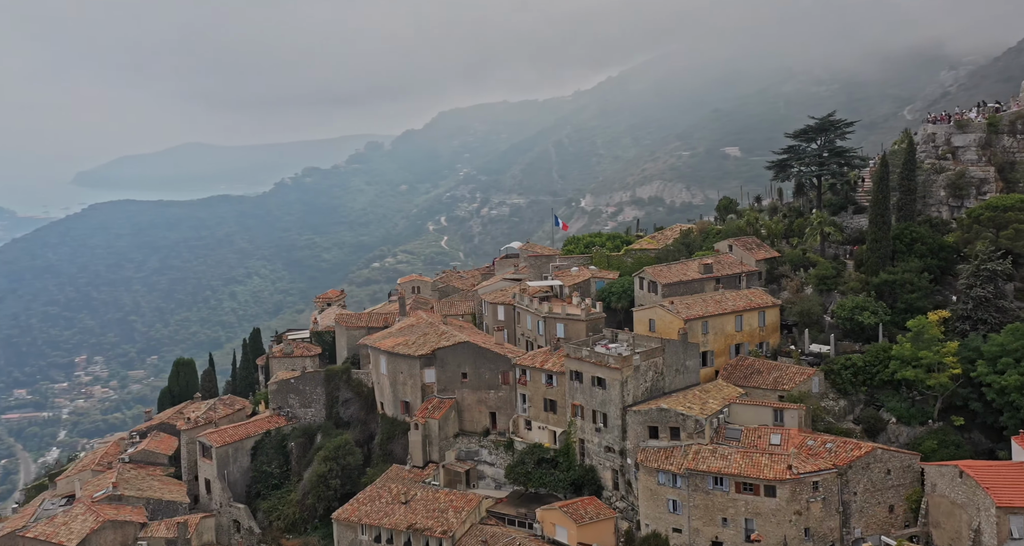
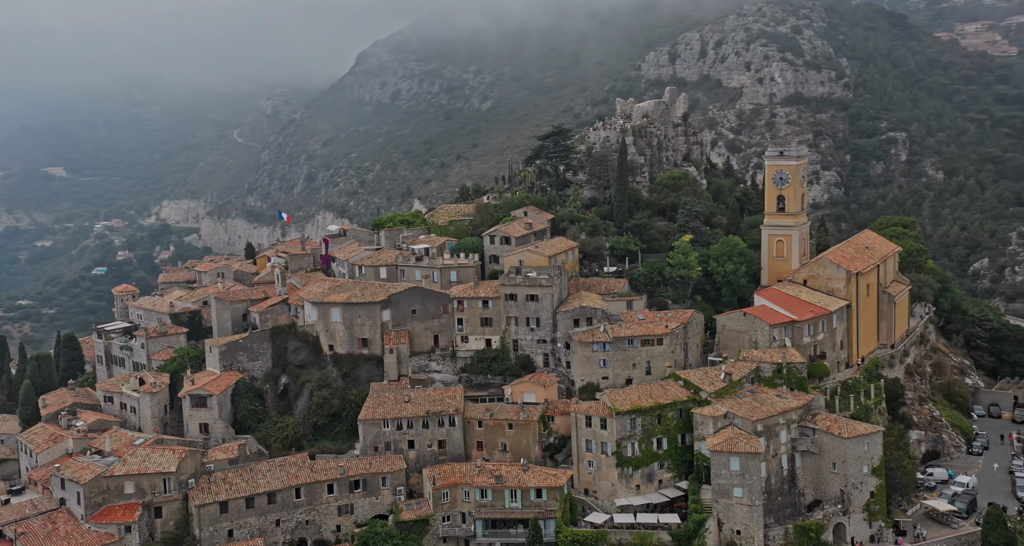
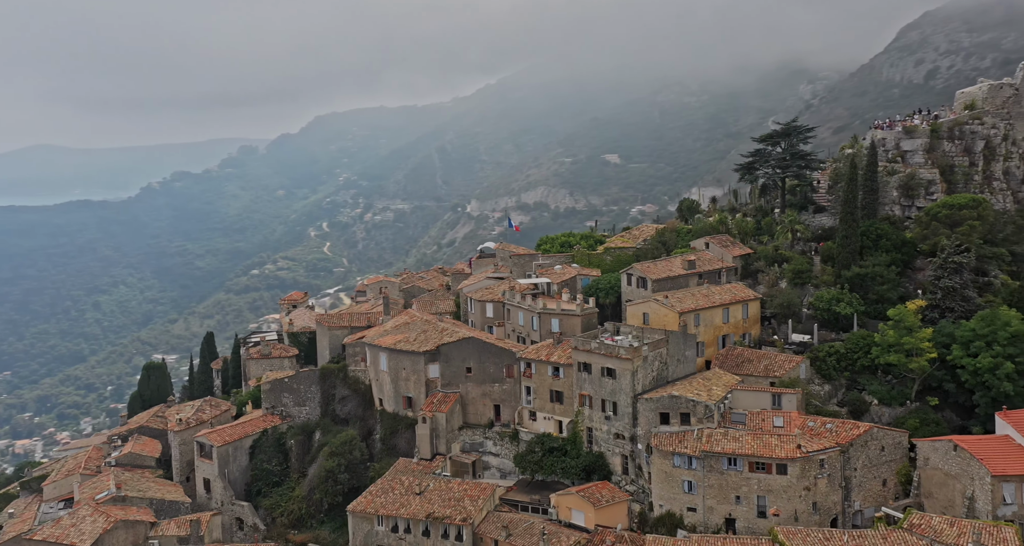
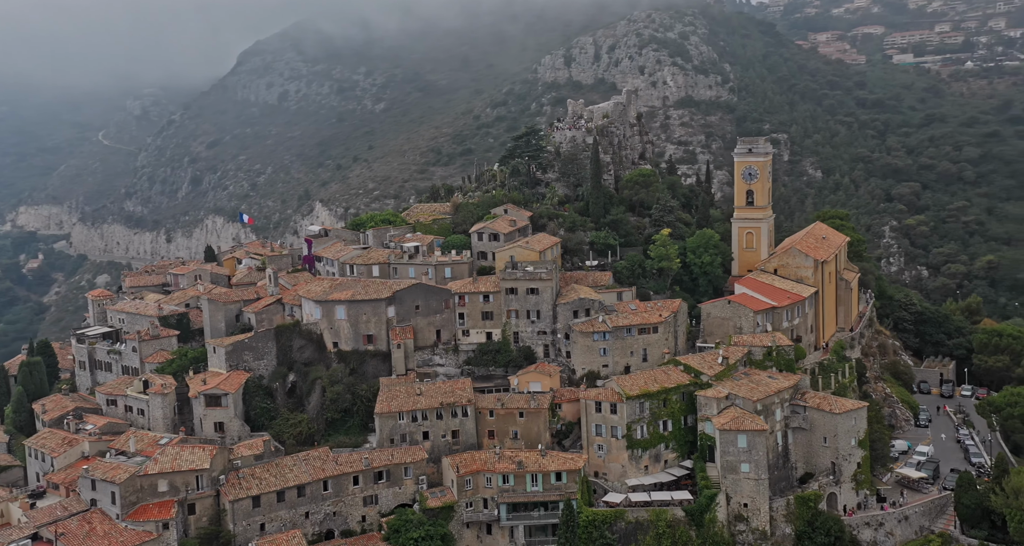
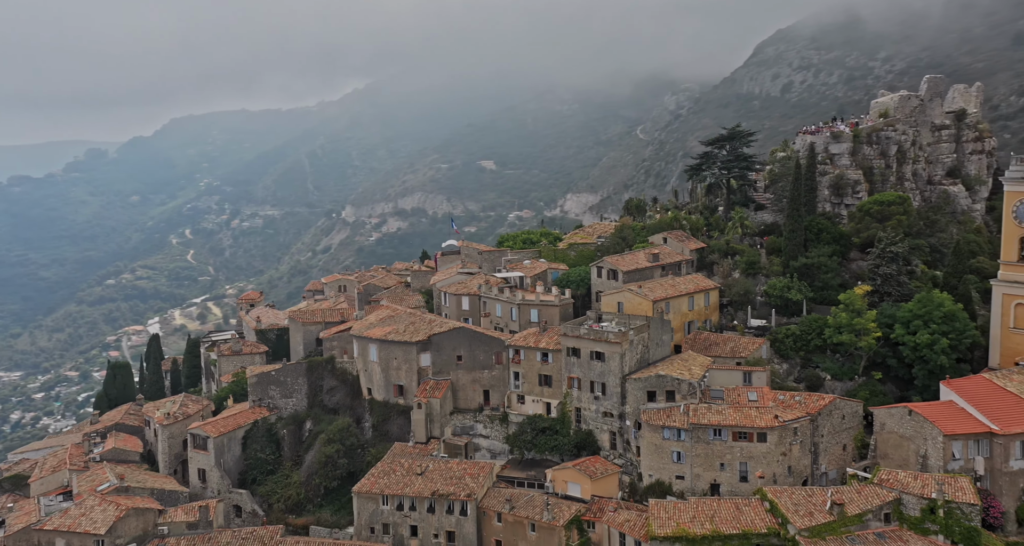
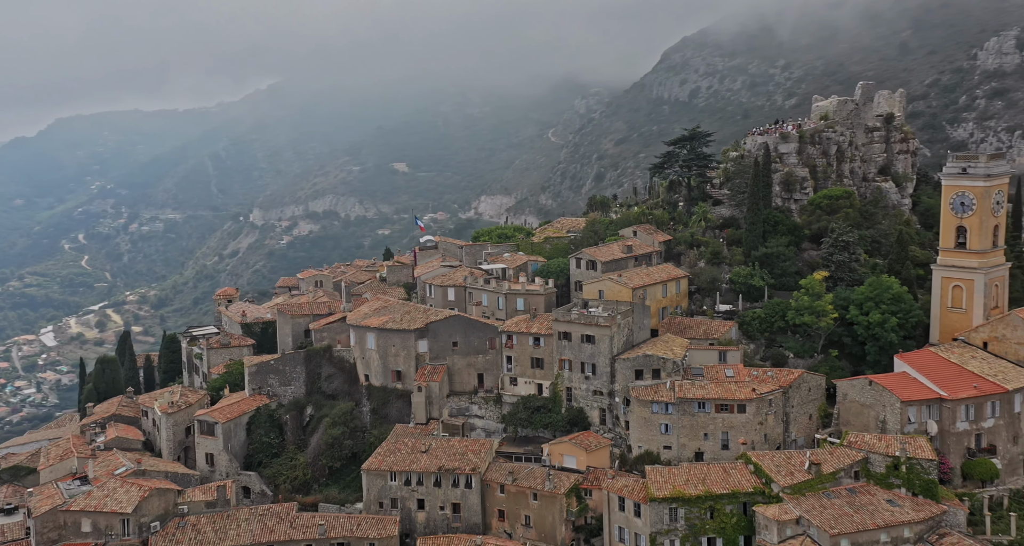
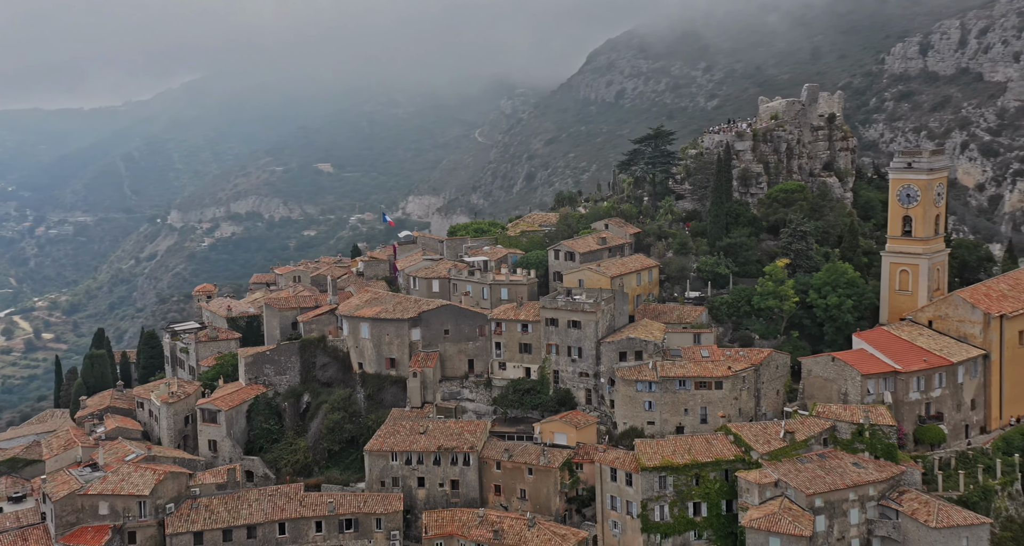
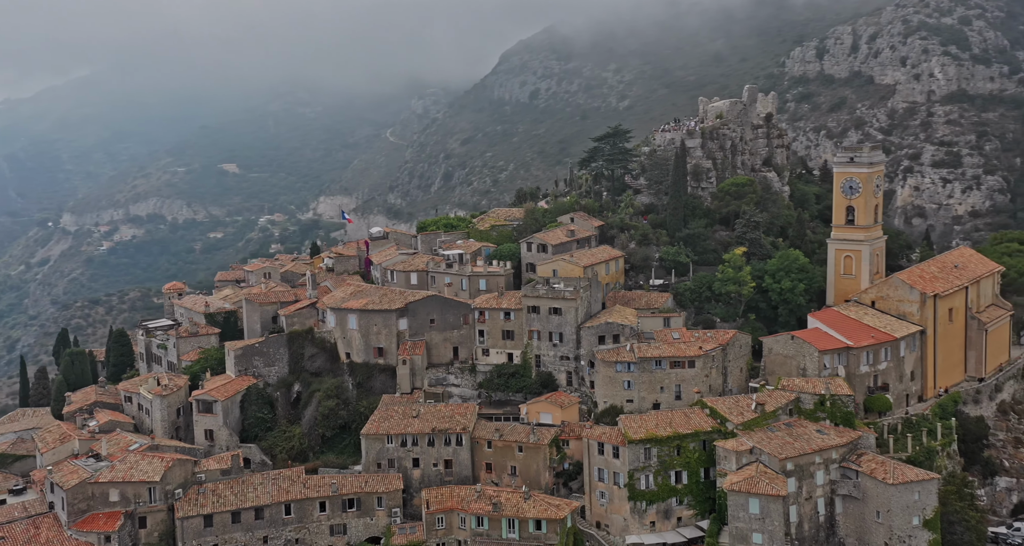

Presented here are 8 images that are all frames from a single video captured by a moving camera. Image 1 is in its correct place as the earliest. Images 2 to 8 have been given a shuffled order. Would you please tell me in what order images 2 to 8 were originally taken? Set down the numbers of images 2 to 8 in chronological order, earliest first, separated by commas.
3, 5, 6, 7, 8, 2, 4
